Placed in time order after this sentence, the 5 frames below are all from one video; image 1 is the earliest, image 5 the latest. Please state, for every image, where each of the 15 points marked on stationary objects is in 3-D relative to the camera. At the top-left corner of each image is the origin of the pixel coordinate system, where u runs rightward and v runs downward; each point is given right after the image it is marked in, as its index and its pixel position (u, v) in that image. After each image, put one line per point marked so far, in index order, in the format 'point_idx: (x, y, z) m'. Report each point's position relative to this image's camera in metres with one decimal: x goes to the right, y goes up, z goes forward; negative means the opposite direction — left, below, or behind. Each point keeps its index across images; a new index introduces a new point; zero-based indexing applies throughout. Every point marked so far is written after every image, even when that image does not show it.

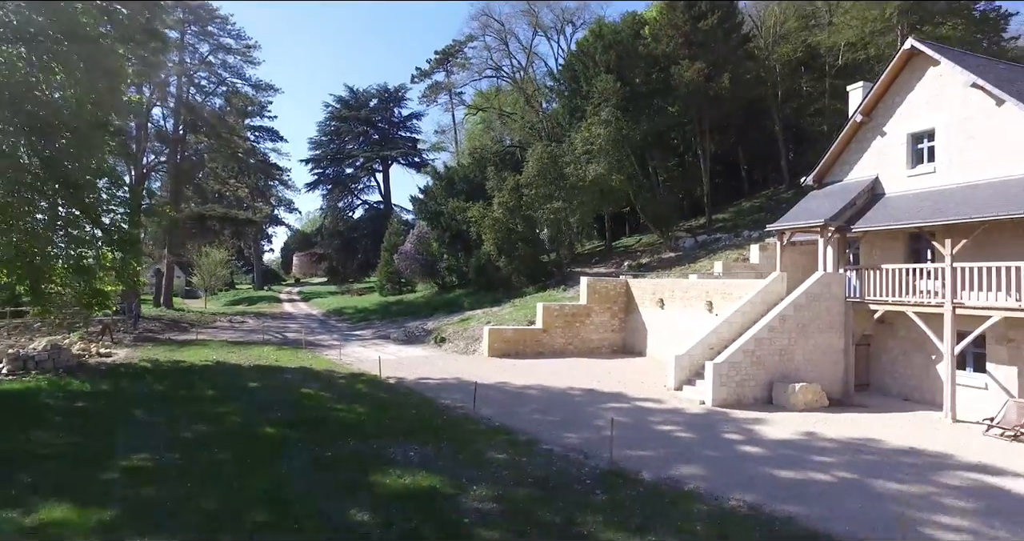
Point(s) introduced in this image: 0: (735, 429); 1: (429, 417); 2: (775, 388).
0: (+4.6, -3.2, +12.3) m
1: (-1.7, -3.0, +12.5) m
2: (+6.5, -2.9, +14.5) m
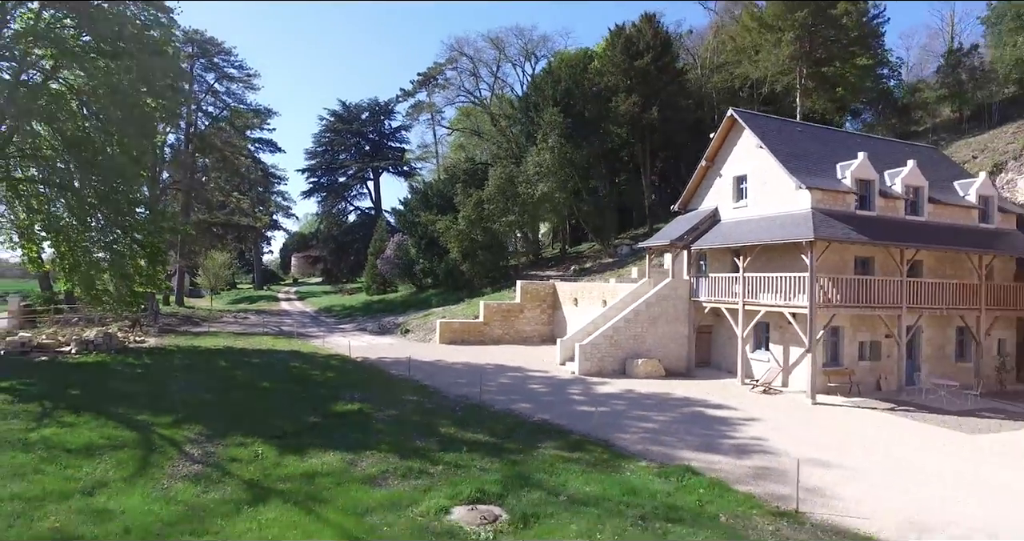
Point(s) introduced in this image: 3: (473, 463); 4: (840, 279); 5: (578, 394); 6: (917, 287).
0: (+2.1, -3.5, +18.4) m
1: (-4.3, -3.3, +18.5) m
2: (+3.9, -3.1, +20.5) m
3: (-0.7, -3.3, +10.3) m
4: (+9.7, -0.2, +17.7) m
5: (+1.9, -3.6, +17.4) m
6: (+12.9, -0.5, +18.9) m
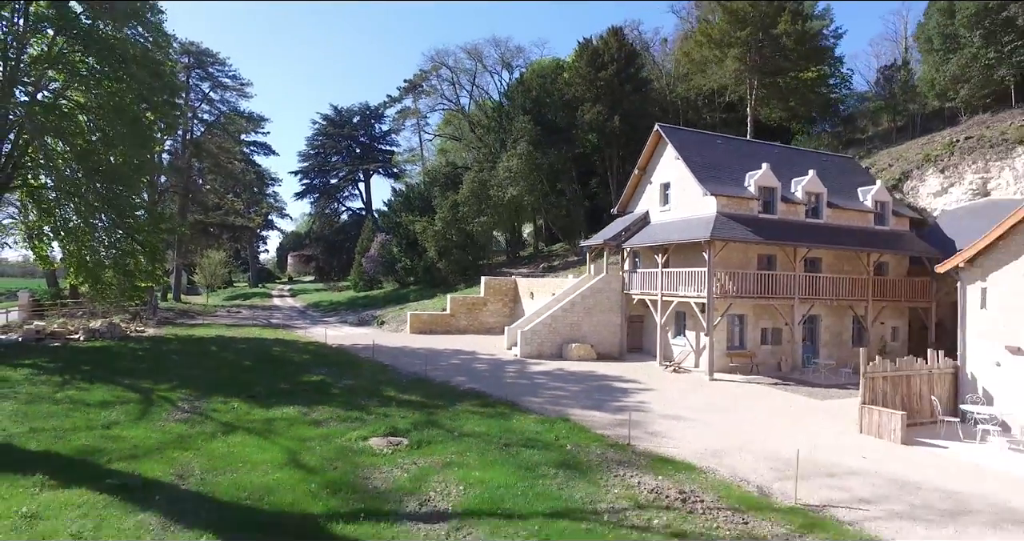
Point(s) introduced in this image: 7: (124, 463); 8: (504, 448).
0: (+0.2, -3.3, +21.5) m
1: (-6.2, -3.2, +21.7) m
2: (+2.0, -3.0, +23.7) m
3: (-2.5, -3.2, +13.4) m
4: (+7.8, -0.1, +20.9) m
5: (0.0, -3.4, +20.5) m
6: (+11.0, -0.4, +22.1) m
7: (-6.1, -3.0, +9.4) m
8: (-0.2, -3.2, +11.0) m
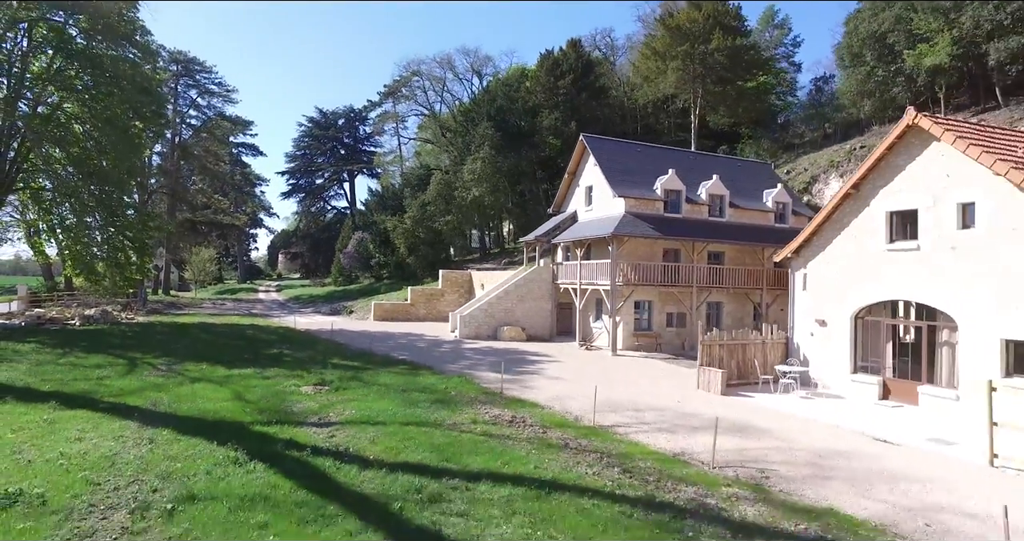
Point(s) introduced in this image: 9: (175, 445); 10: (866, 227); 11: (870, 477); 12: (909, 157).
0: (-2.4, -3.0, +25.1) m
1: (-8.8, -2.9, +25.2) m
2: (-0.6, -2.7, +27.3) m
3: (-5.1, -2.9, +17.0) m
4: (+5.2, +0.2, +24.5) m
5: (-2.6, -3.1, +24.1) m
6: (+8.4, 0.0, +25.8) m
7: (-8.6, -2.7, +13.0) m
8: (-2.7, -2.9, +14.6) m
9: (-5.4, -2.8, +9.6) m
10: (+9.8, +1.2, +16.7) m
11: (+5.6, -3.3, +9.5) m
12: (+10.3, +3.0, +15.6) m
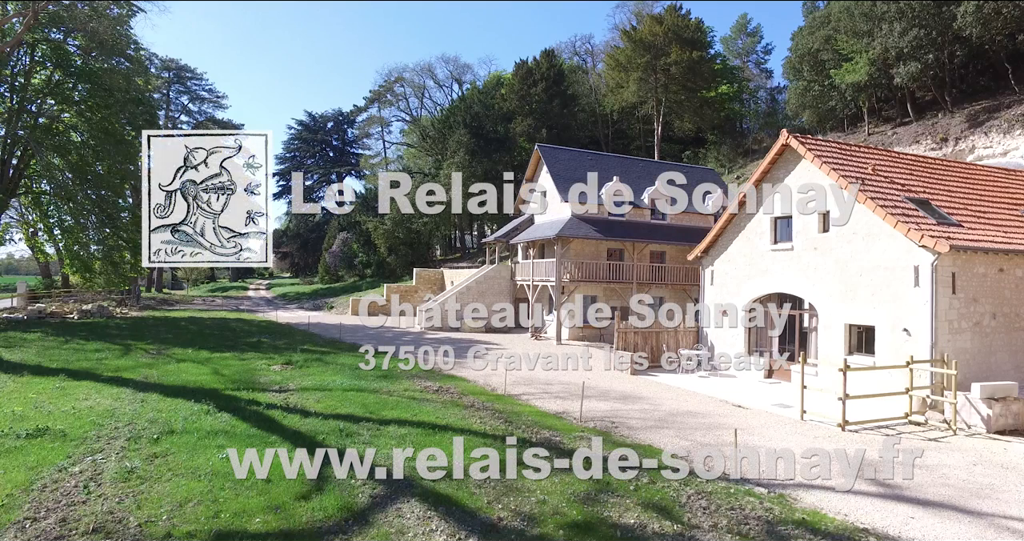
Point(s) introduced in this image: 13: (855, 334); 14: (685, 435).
0: (-4.4, -2.9, +27.9) m
1: (-10.7, -2.8, +28.0) m
2: (-2.6, -2.6, +30.1) m
3: (-7.0, -2.8, +19.8) m
4: (+3.2, +0.3, +27.4) m
5: (-4.5, -3.0, +26.9) m
6: (+6.4, +0.1, +28.6) m
7: (-10.5, -2.7, +15.7) m
8: (-4.6, -2.9, +17.4) m
9: (-7.2, -2.7, +12.3) m
10: (+7.9, +1.3, +19.6) m
11: (+3.8, -3.2, +12.4) m
12: (+8.4, +3.0, +18.4) m
13: (+9.3, -1.7, +16.3) m
14: (+3.4, -3.2, +11.7) m
